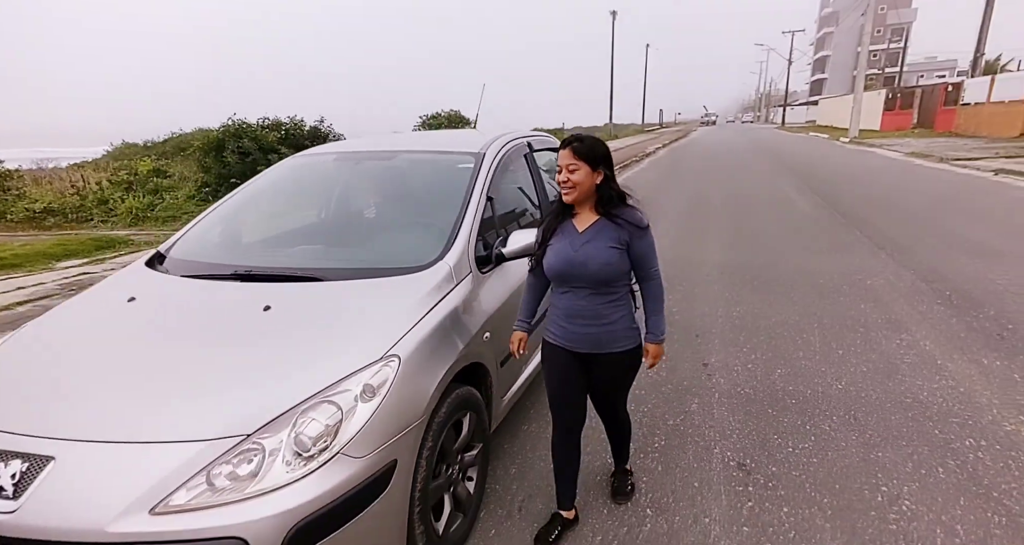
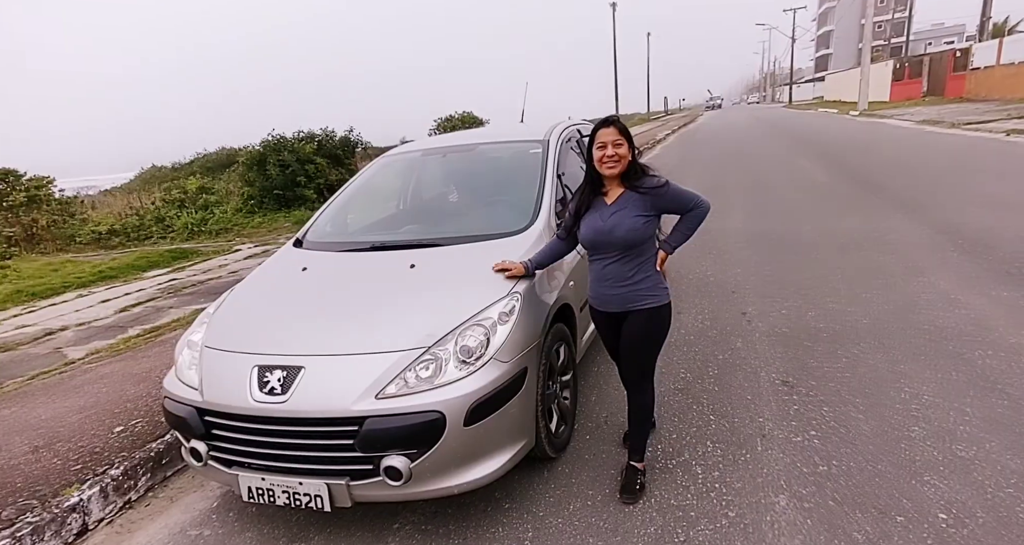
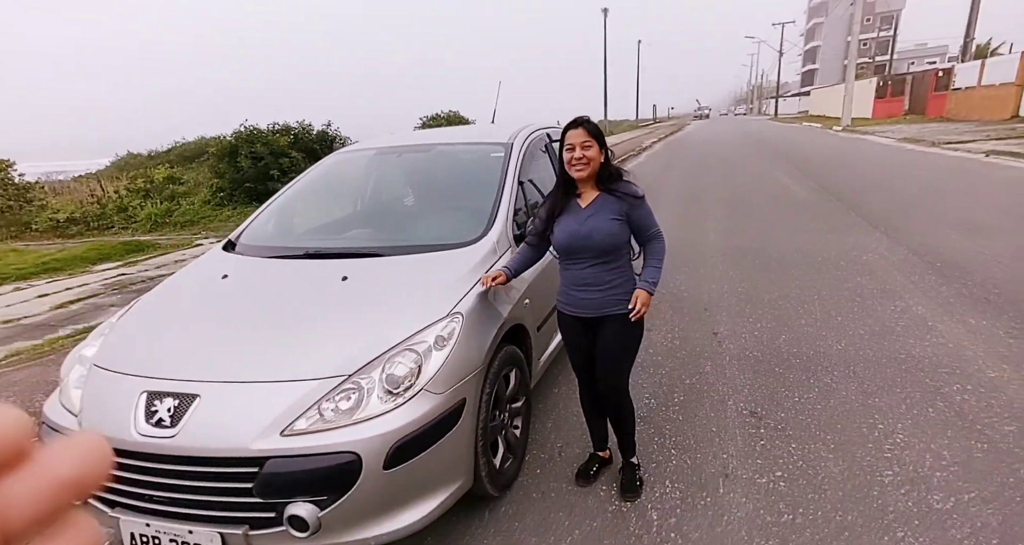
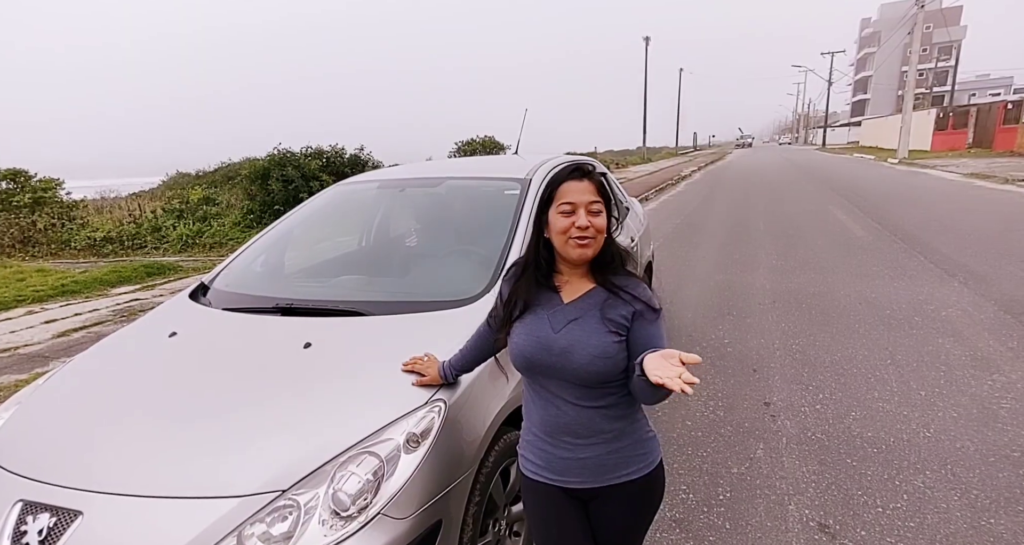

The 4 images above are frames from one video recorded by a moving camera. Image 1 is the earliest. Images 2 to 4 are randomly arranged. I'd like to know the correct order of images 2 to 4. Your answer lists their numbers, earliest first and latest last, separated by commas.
3, 2, 4
